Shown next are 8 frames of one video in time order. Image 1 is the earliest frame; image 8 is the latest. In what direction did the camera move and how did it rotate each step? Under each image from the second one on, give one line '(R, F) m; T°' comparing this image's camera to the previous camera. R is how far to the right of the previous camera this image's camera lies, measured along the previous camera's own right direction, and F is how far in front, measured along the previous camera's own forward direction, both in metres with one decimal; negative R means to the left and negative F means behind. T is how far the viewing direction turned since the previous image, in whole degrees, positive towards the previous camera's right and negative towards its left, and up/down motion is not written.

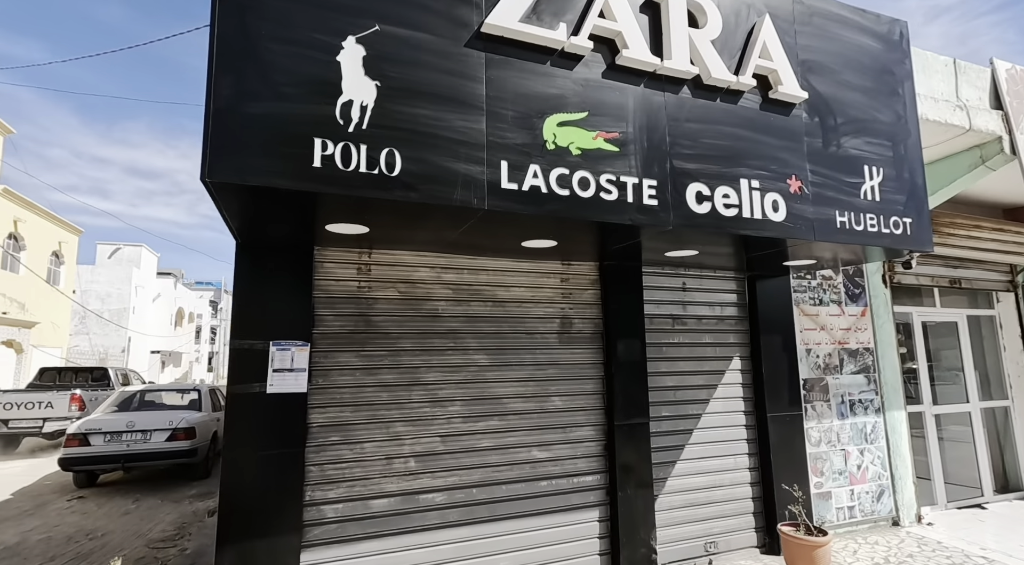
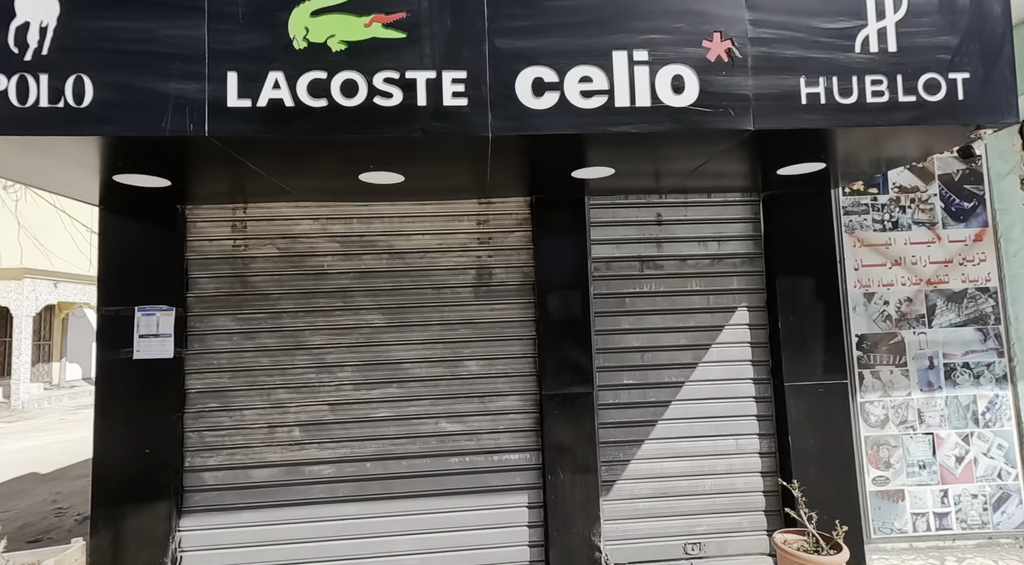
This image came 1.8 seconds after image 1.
(+1.9, +1.2) m; -20°
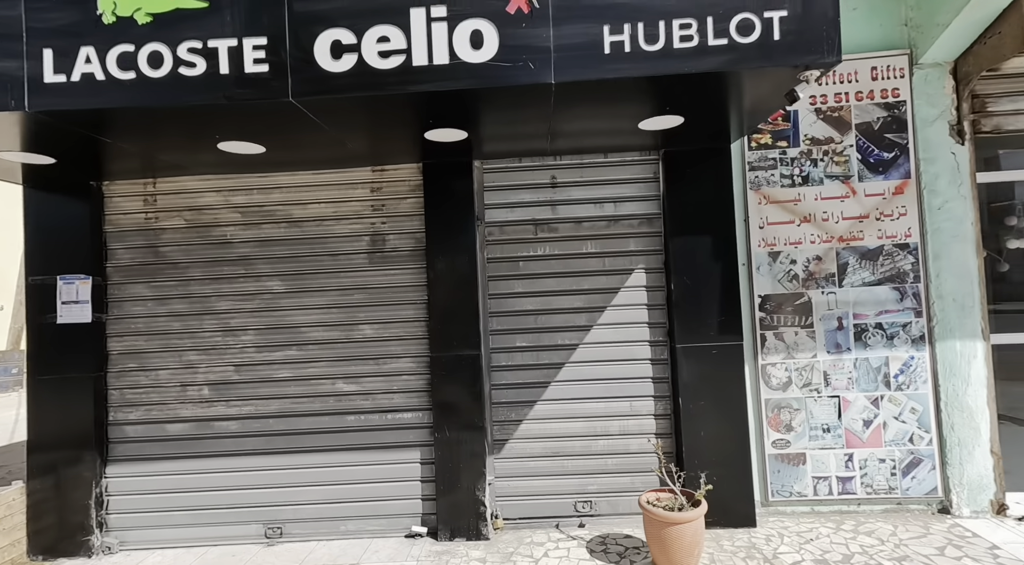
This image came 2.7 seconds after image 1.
(+1.1, 0.0) m; -6°
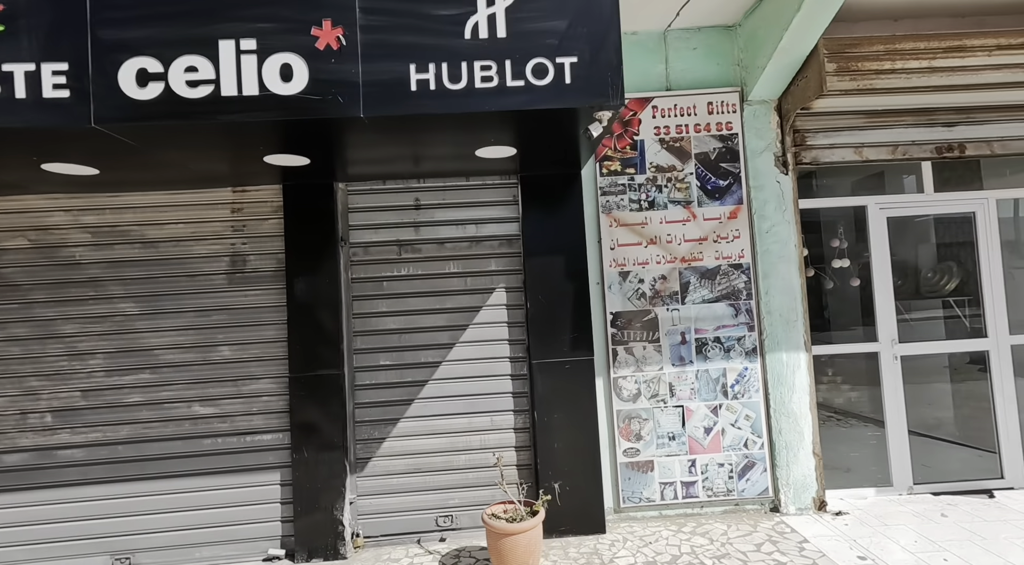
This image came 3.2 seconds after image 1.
(+0.5, -0.1) m; +6°
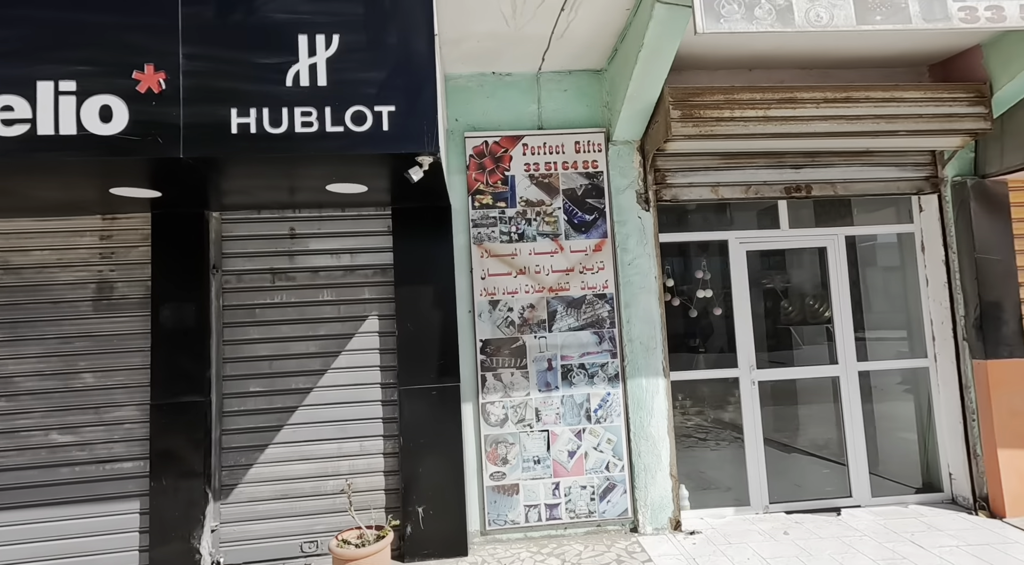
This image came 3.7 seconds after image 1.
(+0.6, -0.2) m; +4°
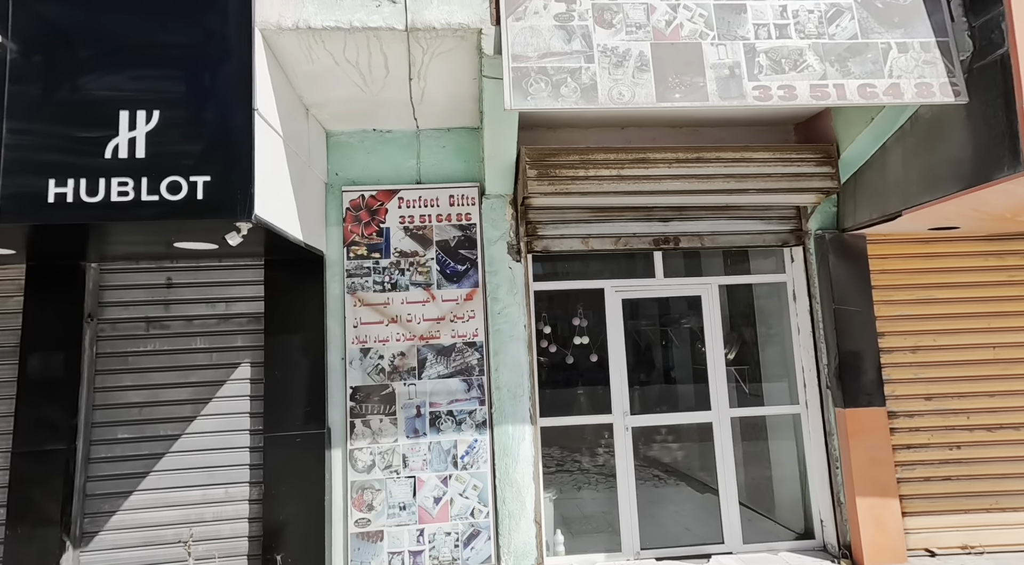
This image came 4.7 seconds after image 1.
(+0.9, -0.2) m; +1°
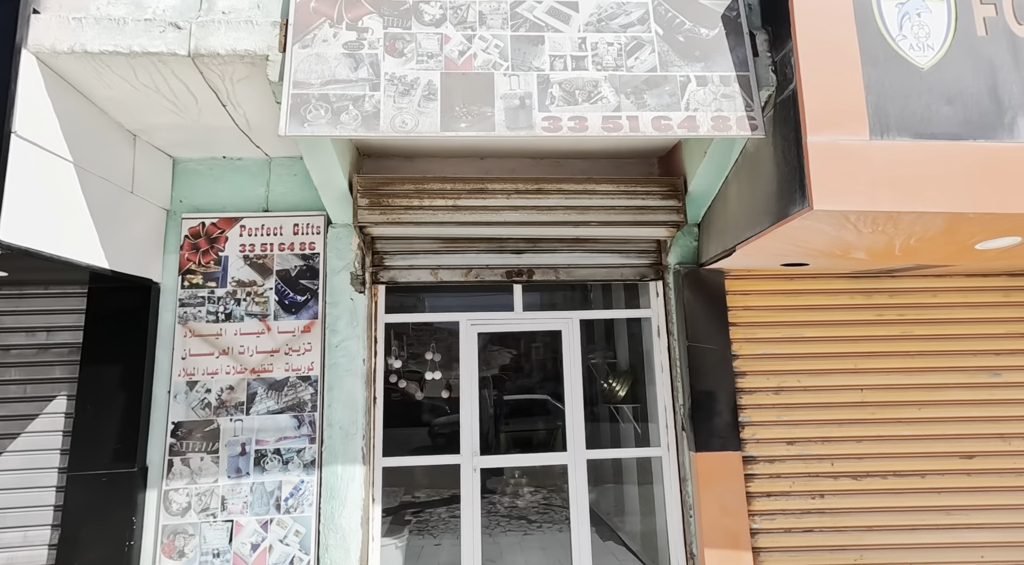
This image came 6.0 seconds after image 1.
(+1.1, +0.1) m; +1°
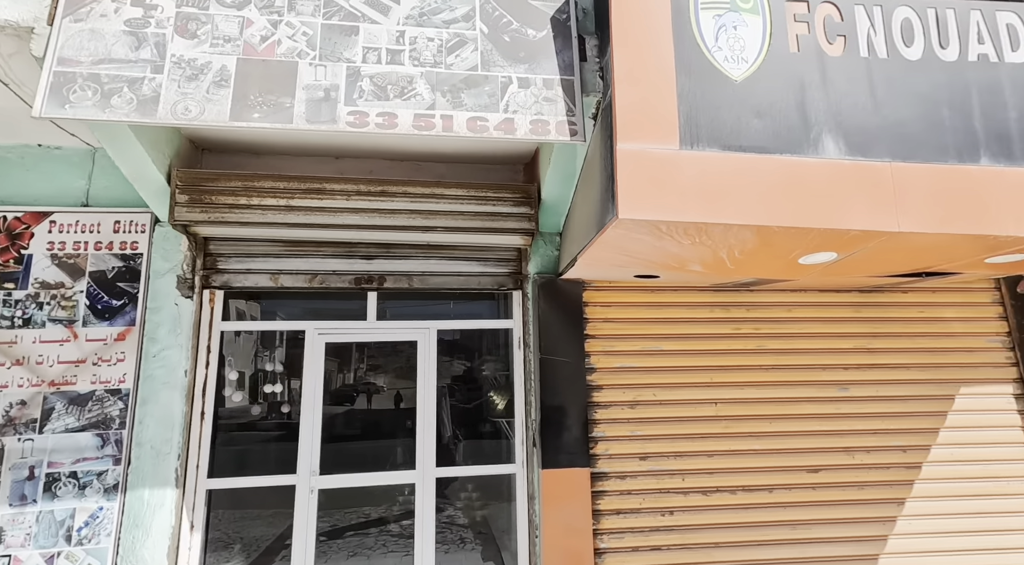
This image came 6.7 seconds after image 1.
(+0.7, +0.2) m; +6°
